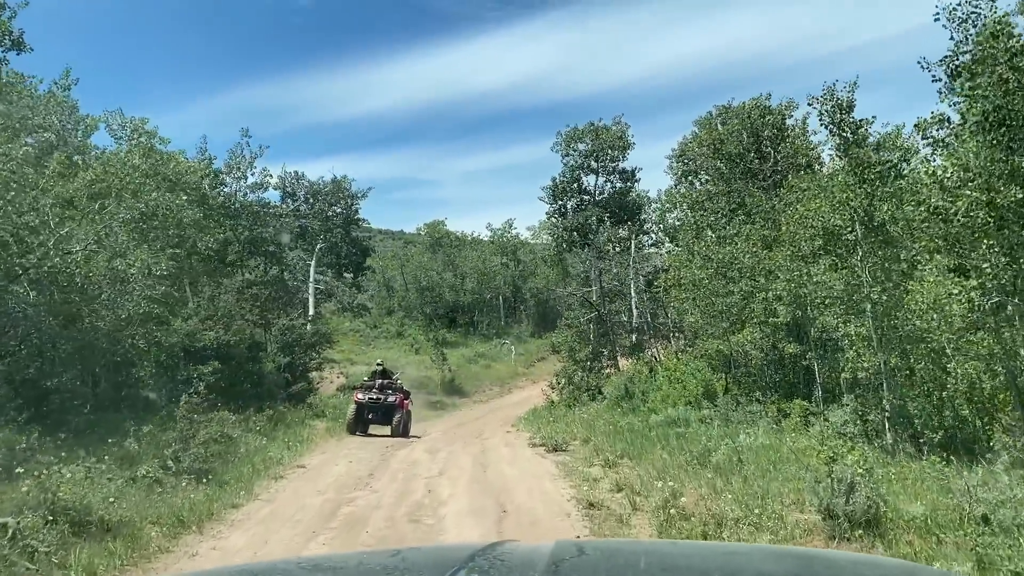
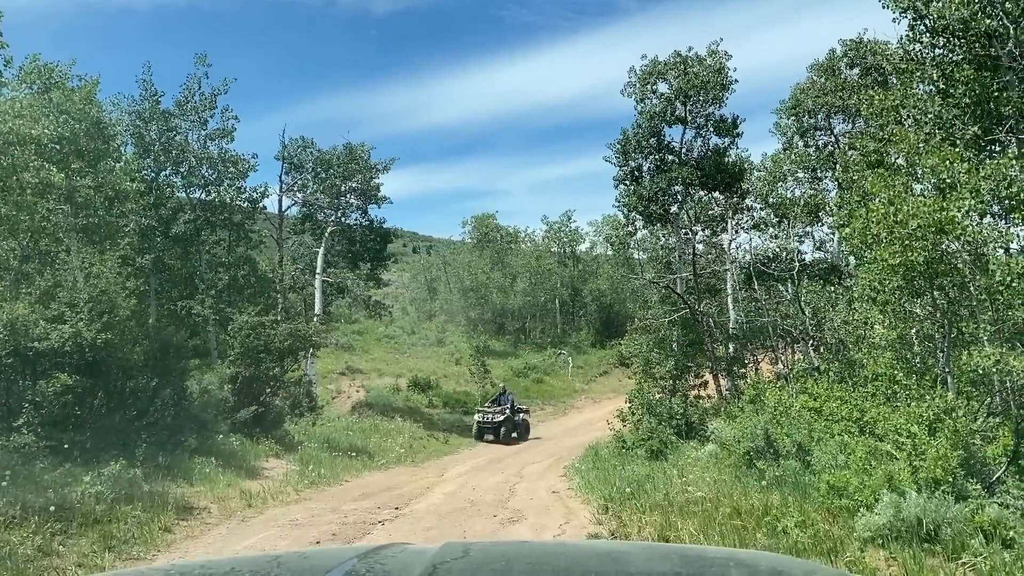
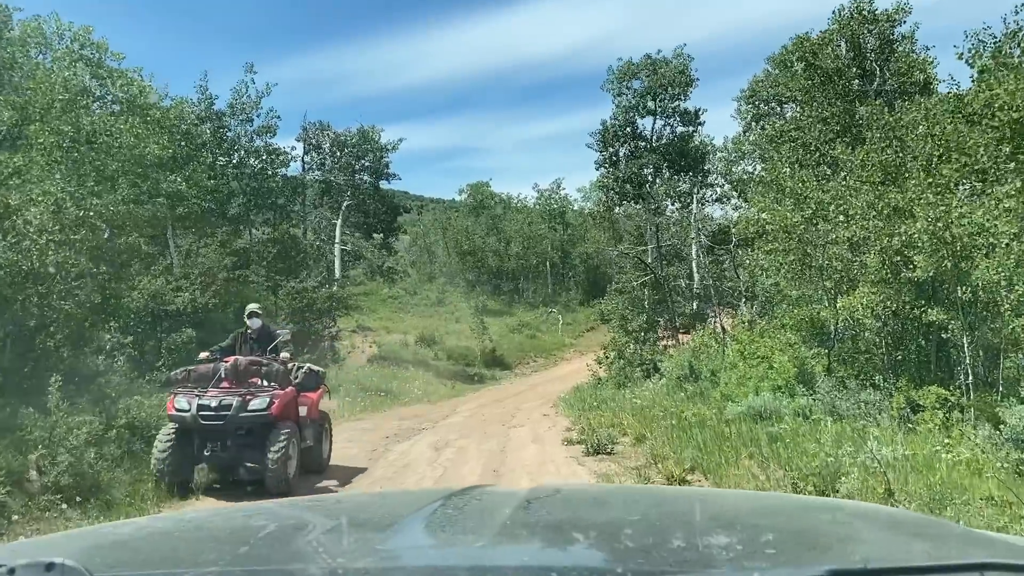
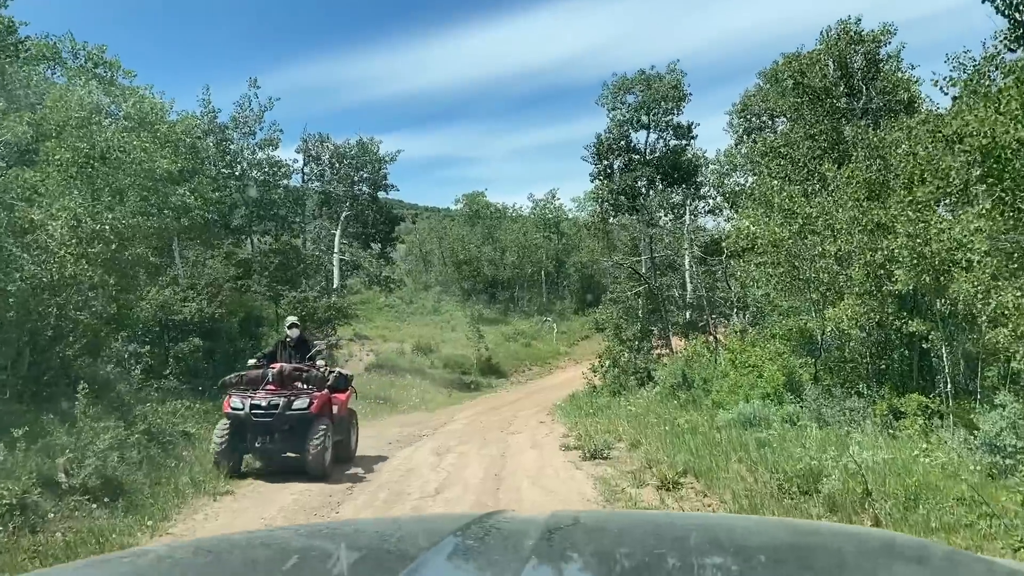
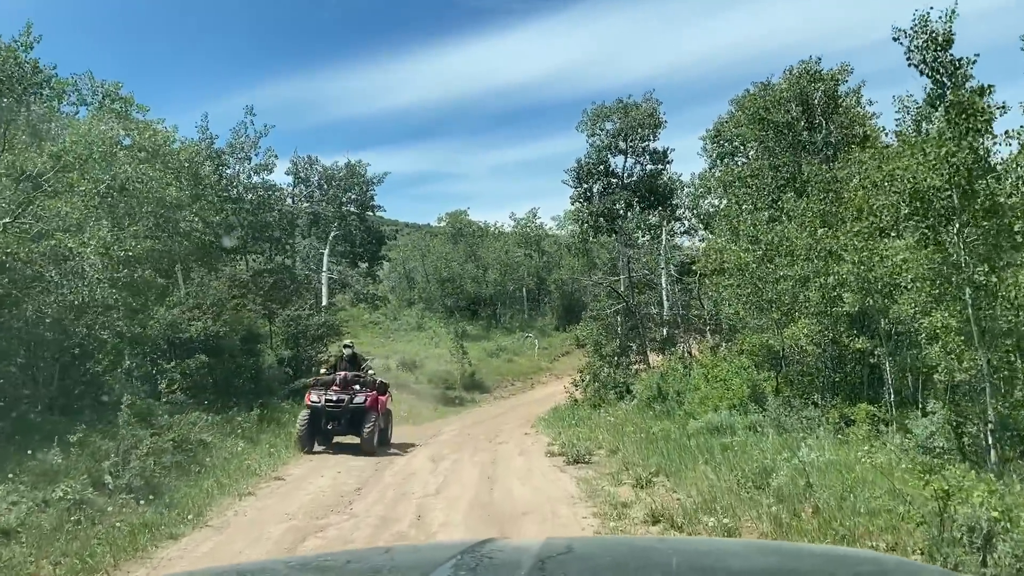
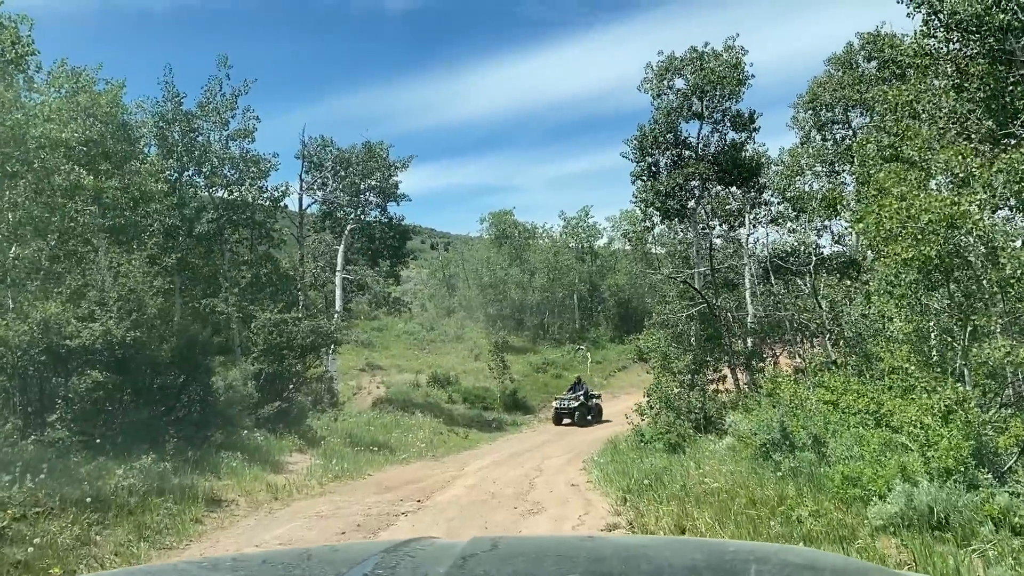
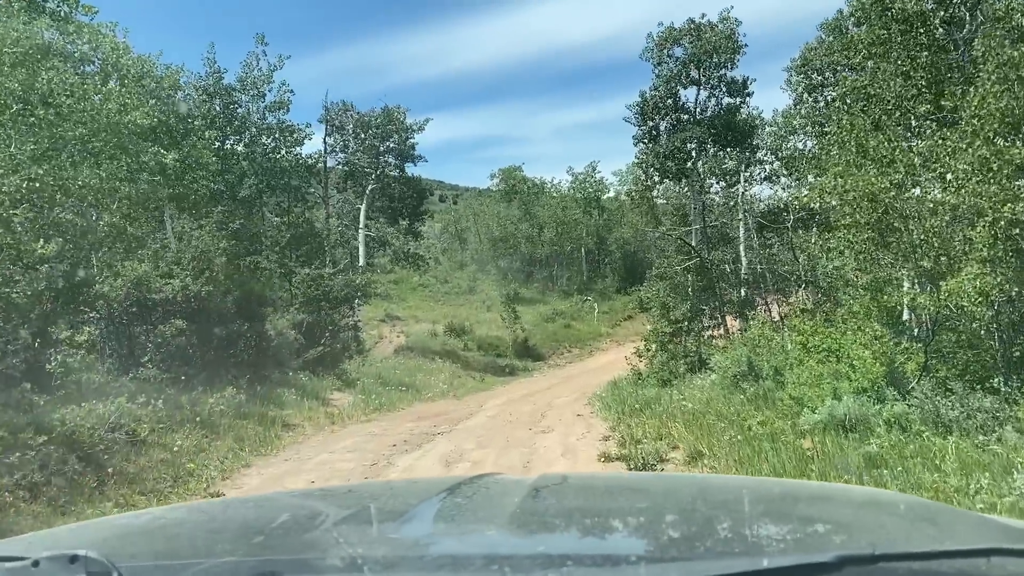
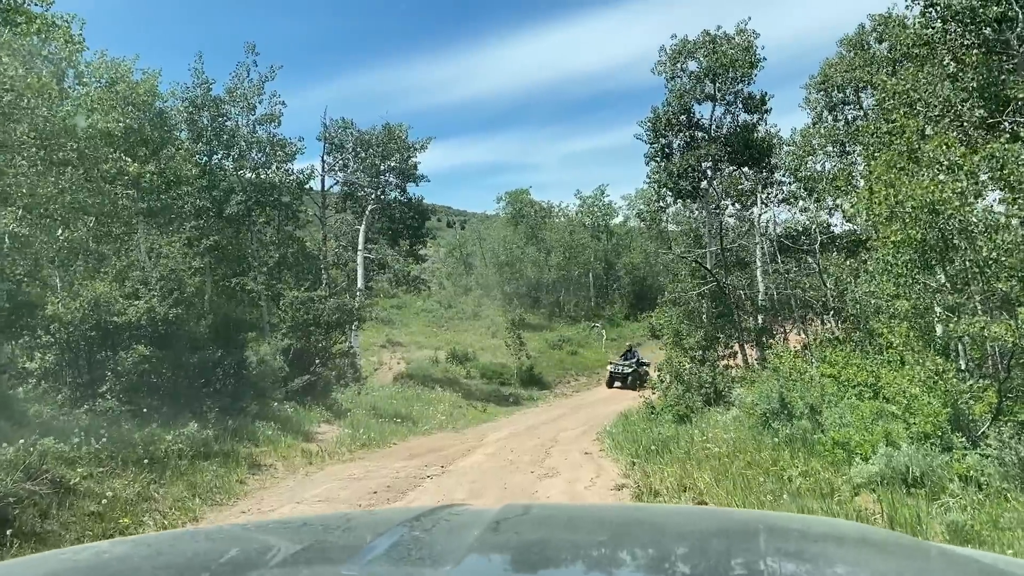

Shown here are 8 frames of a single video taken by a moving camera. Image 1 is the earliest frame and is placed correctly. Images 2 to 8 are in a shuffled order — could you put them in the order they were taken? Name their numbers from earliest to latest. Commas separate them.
5, 4, 3, 7, 8, 6, 2
